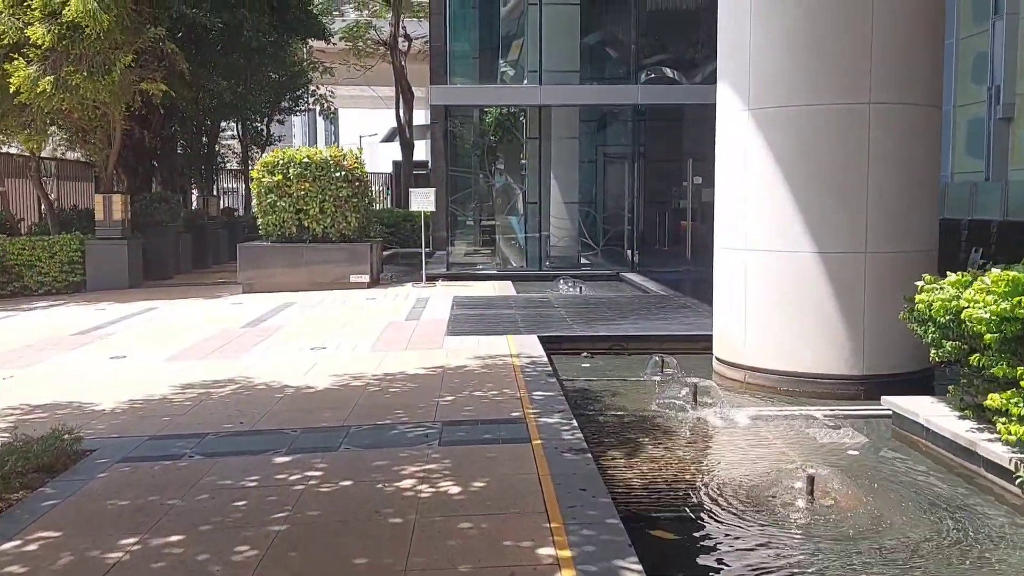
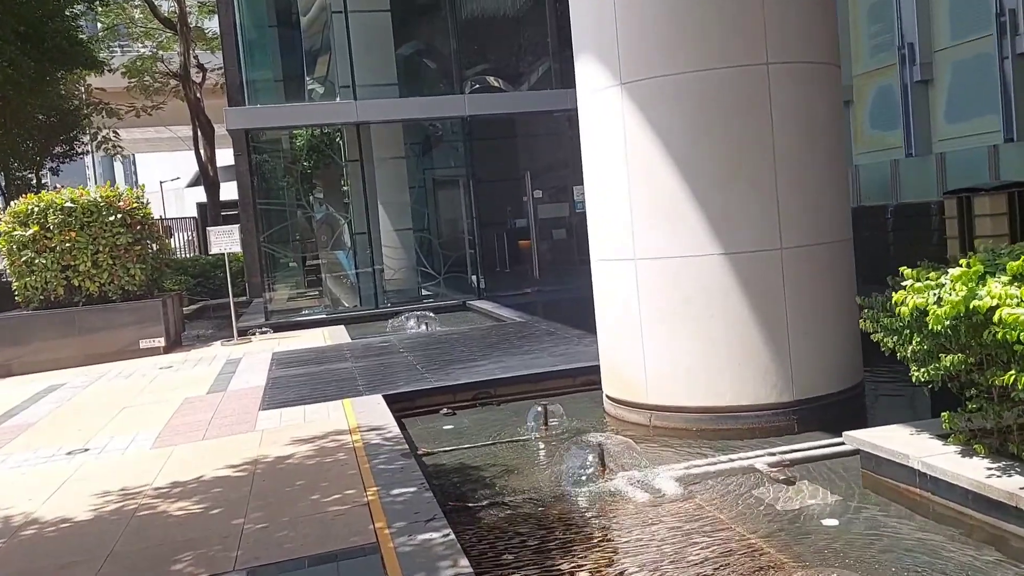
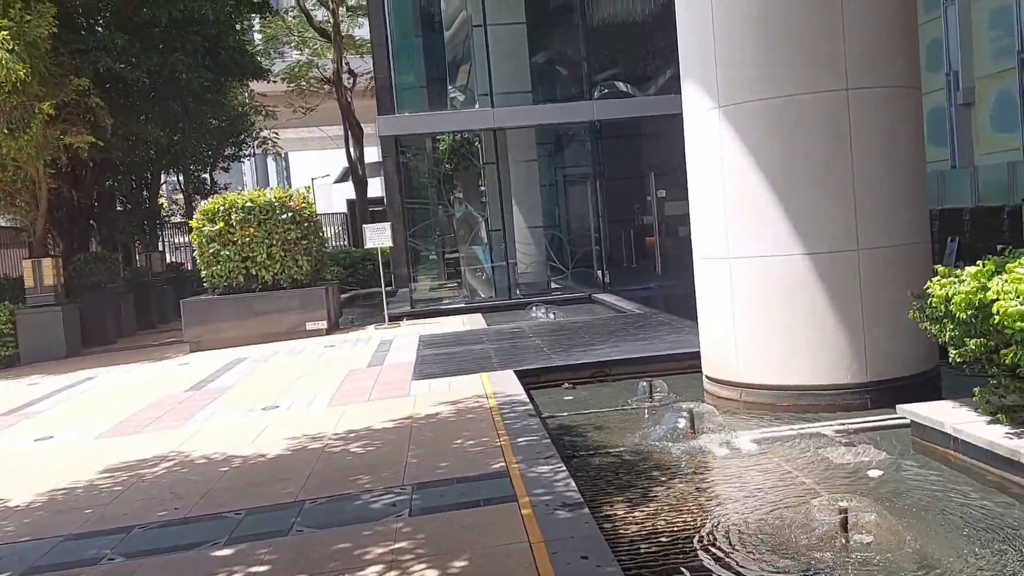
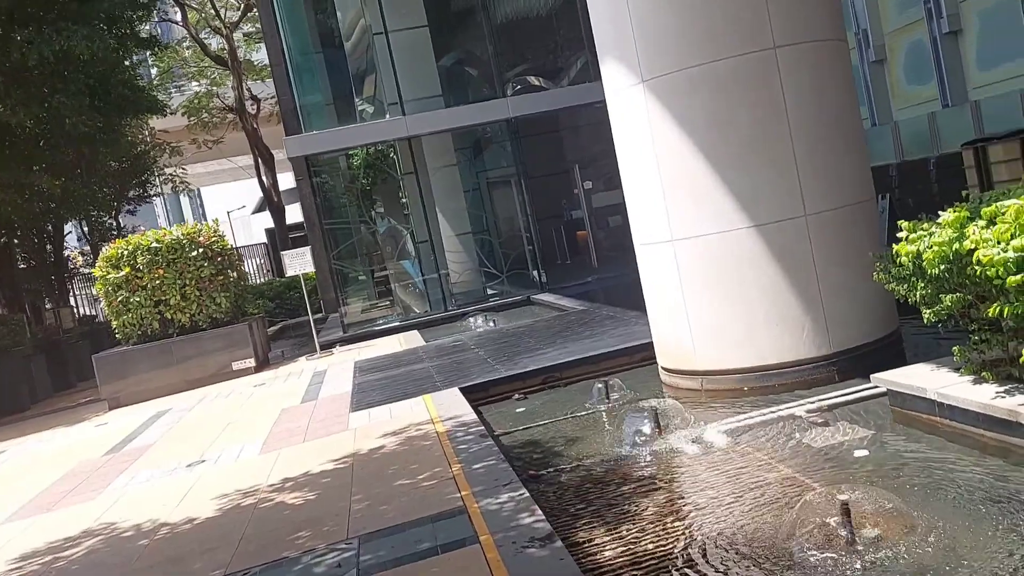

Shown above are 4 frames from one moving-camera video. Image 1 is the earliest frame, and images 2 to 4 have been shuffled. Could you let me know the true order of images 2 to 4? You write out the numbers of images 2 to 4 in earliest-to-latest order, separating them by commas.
3, 4, 2
